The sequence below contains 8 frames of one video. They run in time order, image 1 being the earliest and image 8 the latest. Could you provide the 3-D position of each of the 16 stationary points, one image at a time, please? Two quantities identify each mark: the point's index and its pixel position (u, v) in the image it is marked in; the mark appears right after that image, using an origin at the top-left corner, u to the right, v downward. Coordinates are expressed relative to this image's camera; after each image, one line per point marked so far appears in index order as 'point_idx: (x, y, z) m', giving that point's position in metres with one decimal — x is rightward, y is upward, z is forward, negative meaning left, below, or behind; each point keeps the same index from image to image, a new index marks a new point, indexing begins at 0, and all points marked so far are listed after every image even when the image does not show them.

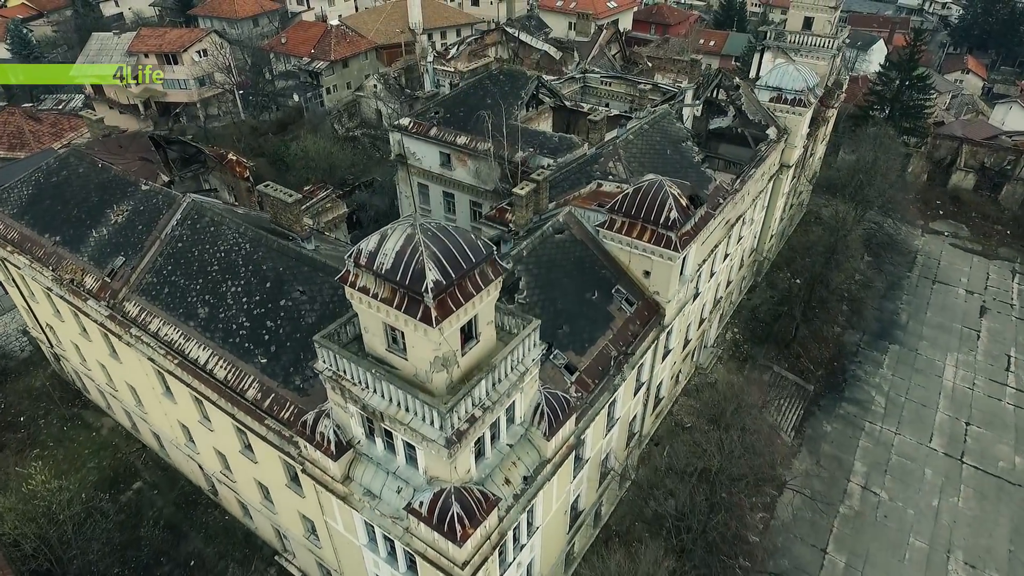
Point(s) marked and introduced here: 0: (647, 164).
0: (+5.1, +4.7, +19.9) m
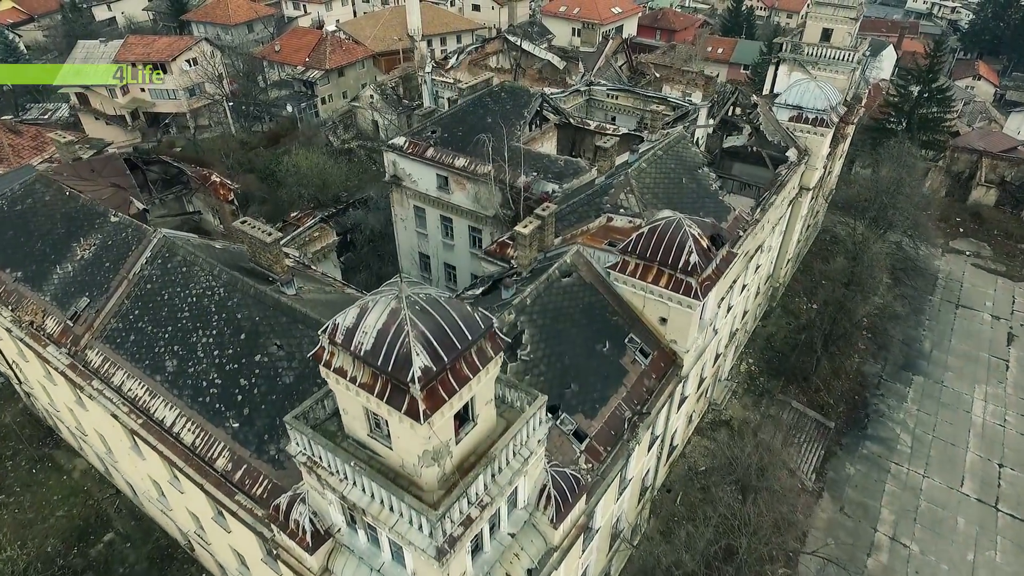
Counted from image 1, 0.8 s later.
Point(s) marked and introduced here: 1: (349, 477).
0: (+5.1, +3.2, +18.2) m
1: (-3.1, -3.6, +10.0) m
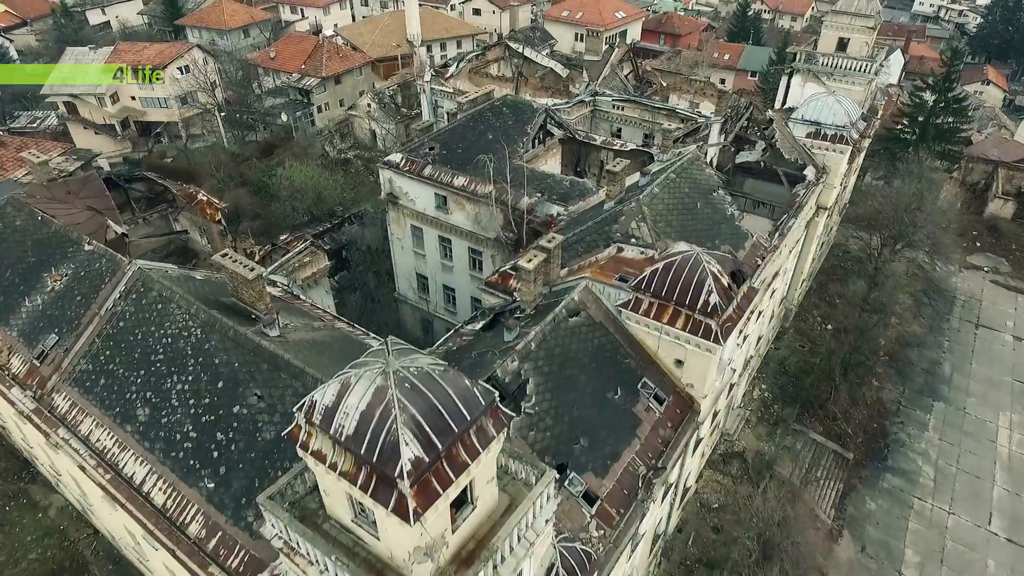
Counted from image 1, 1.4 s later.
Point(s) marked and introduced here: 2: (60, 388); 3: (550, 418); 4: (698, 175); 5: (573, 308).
0: (+5.2, +2.1, +17.0) m
1: (-3.0, -4.7, +8.8) m
2: (-12.6, -2.8, +14.8) m
3: (+0.9, -3.1, +12.7) m
4: (+6.6, +4.0, +18.7) m
5: (+1.7, -0.5, +14.5) m
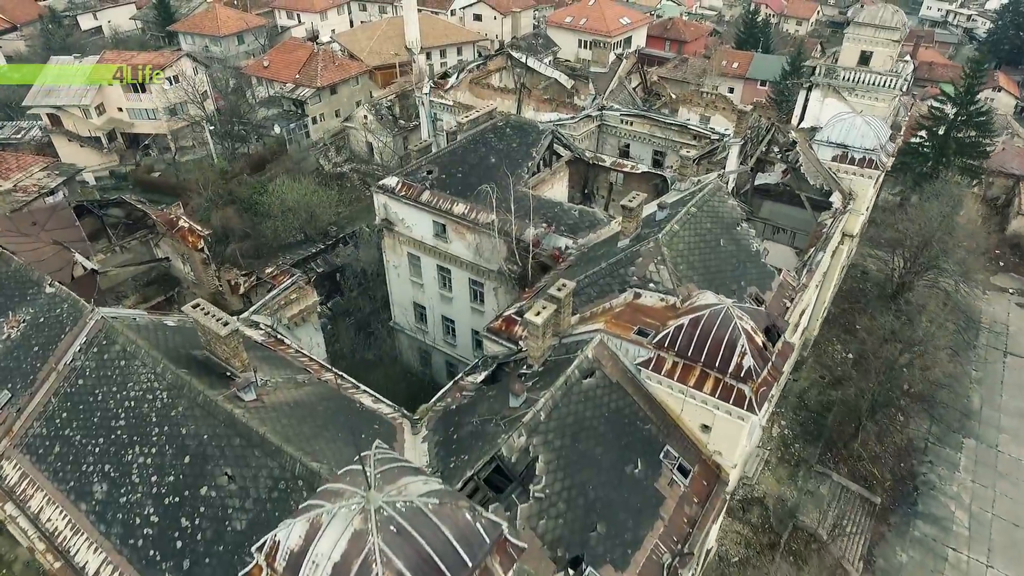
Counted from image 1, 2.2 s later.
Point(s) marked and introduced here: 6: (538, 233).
0: (+5.4, +0.8, +15.4) m
1: (-2.9, -6.0, +7.2) m
2: (-12.5, -4.1, +13.2) m
3: (+1.1, -4.5, +11.1) m
4: (+6.7, +2.6, +17.1) m
5: (+1.8, -1.9, +12.9) m
6: (+0.9, +2.0, +18.9) m
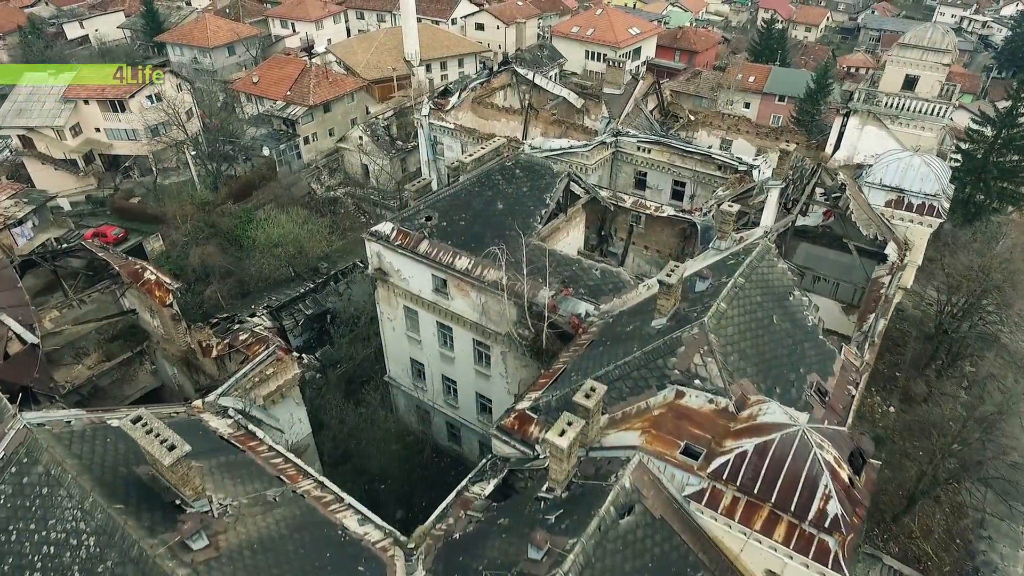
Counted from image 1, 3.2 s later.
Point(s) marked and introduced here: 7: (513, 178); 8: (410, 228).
0: (+5.7, -1.5, +12.8) m
1: (-2.5, -8.2, +4.6) m
2: (-12.1, -6.3, +10.6) m
3: (+1.4, -6.7, +8.5) m
4: (+7.1, +0.4, +14.5) m
5: (+2.2, -4.1, +10.3) m
6: (+1.3, -0.2, +16.4) m
7: (0.0, +4.0, +19.1) m
8: (-3.6, +2.1, +18.9) m
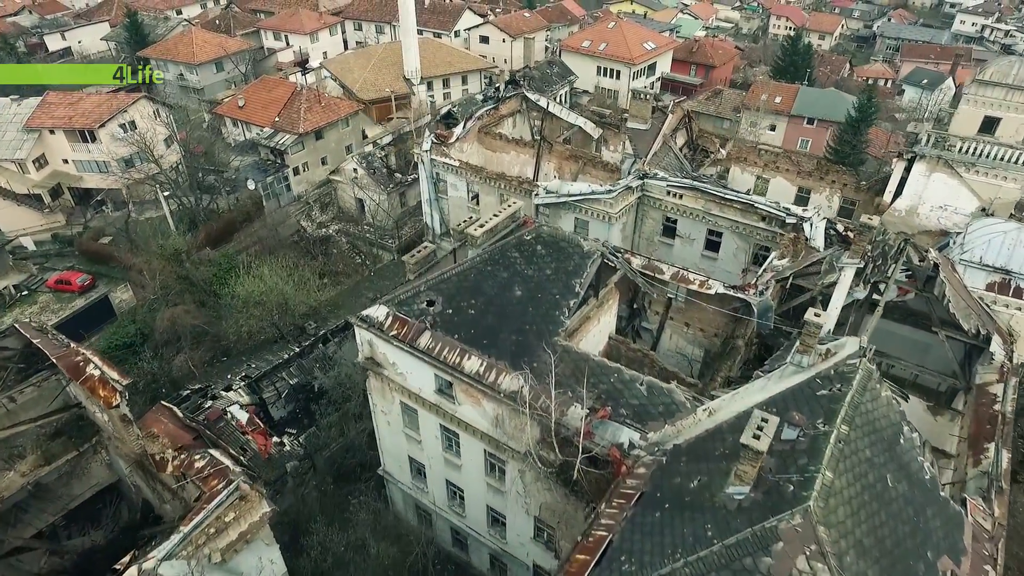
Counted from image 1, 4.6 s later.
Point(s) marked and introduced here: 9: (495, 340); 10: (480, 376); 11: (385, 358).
0: (+6.3, -4.4, +9.4) m
1: (-2.0, -11.1, +1.2) m
2: (-11.6, -9.3, +7.3) m
3: (+2.0, -9.6, +5.1) m
4: (+7.7, -2.6, +11.2) m
5: (+2.7, -7.1, +6.9) m
6: (+1.9, -3.2, +13.0) m
7: (+0.6, +1.0, +15.7) m
8: (-3.0, -0.8, +15.5) m
9: (-0.5, -1.5, +14.4) m
10: (-0.8, -2.4, +14.0) m
11: (-3.9, -2.1, +16.2) m
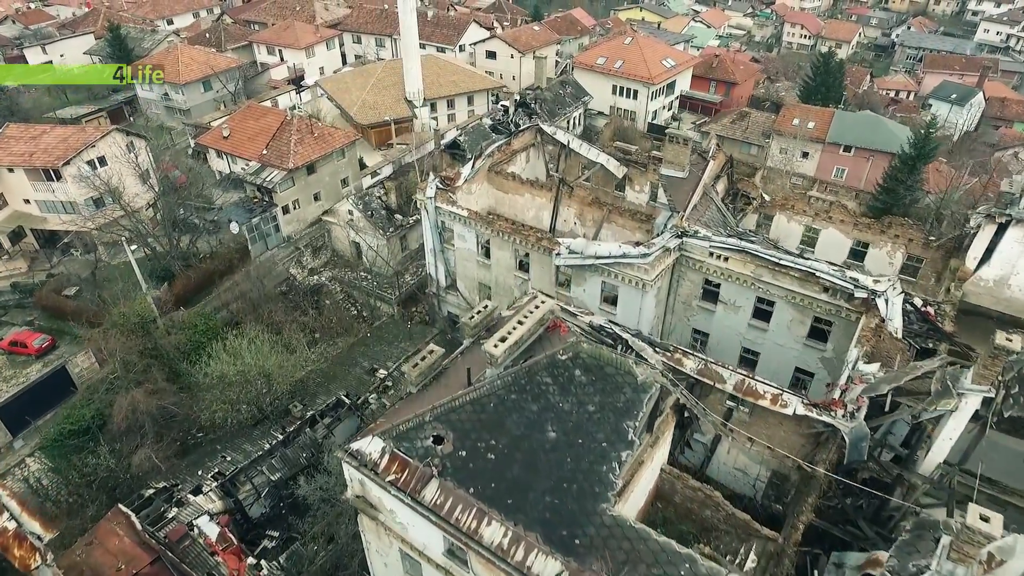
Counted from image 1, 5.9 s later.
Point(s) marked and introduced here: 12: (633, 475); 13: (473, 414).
0: (+7.0, -7.5, +6.0) m
1: (-1.3, -14.2, -2.2) m
2: (-10.9, -12.3, +3.8) m
3: (+2.6, -12.7, +1.7) m
4: (+8.3, -5.7, +7.7) m
5: (+3.4, -10.1, +3.5) m
6: (+2.5, -6.3, +9.6) m
7: (+1.3, -2.1, +12.3) m
8: (-2.3, -3.9, +12.1) m
9: (+0.2, -4.5, +11.0) m
10: (-0.1, -5.5, +10.6) m
11: (-3.2, -5.2, +12.8) m
12: (+2.7, -4.0, +11.5) m
13: (-0.9, -2.8, +12.3) m
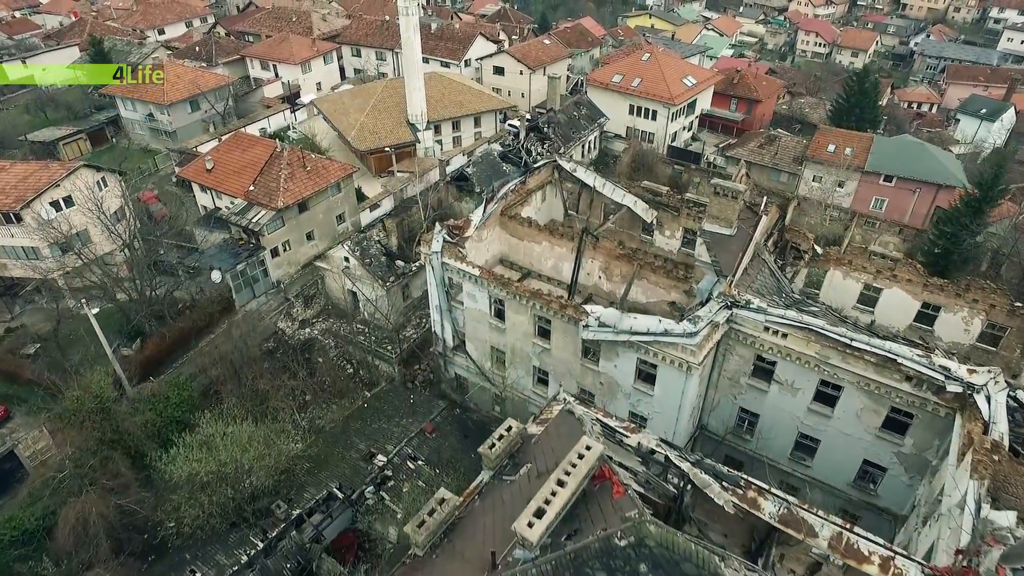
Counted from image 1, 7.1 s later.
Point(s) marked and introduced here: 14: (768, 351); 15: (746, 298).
0: (+7.6, -10.2, +2.8) m
1: (-0.7, -16.9, -5.4) m
2: (-10.2, -15.0, +0.7) m
3: (+3.3, -15.4, -1.5) m
4: (+9.0, -8.4, +4.5) m
5: (+4.1, -12.8, +0.3) m
6: (+3.2, -9.0, +6.4) m
7: (+2.0, -4.8, +9.2) m
8: (-1.6, -6.6, +8.9) m
9: (+0.8, -7.3, +7.8) m
10: (+0.6, -8.2, +7.4) m
11: (-2.5, -7.9, +9.6) m
12: (+3.4, -6.8, +8.4) m
13: (-0.2, -5.6, +9.2) m
14: (+9.0, -2.2, +18.5) m
15: (+8.2, -0.5, +18.5) m
